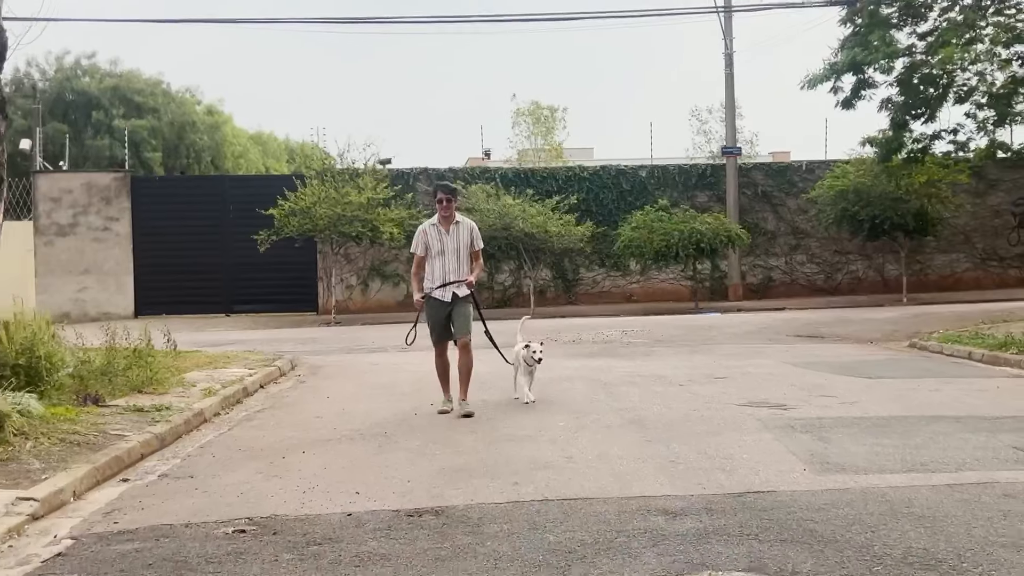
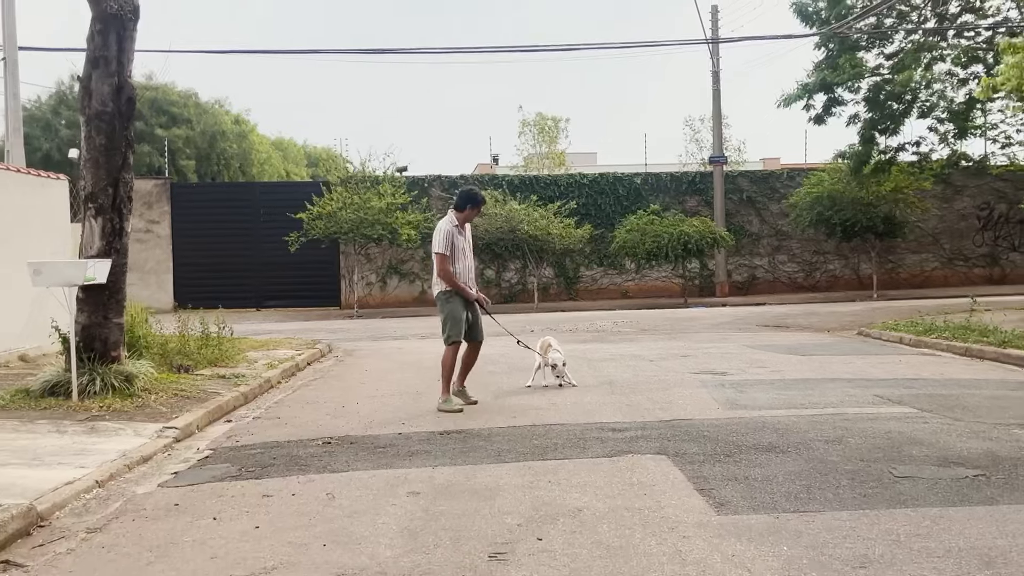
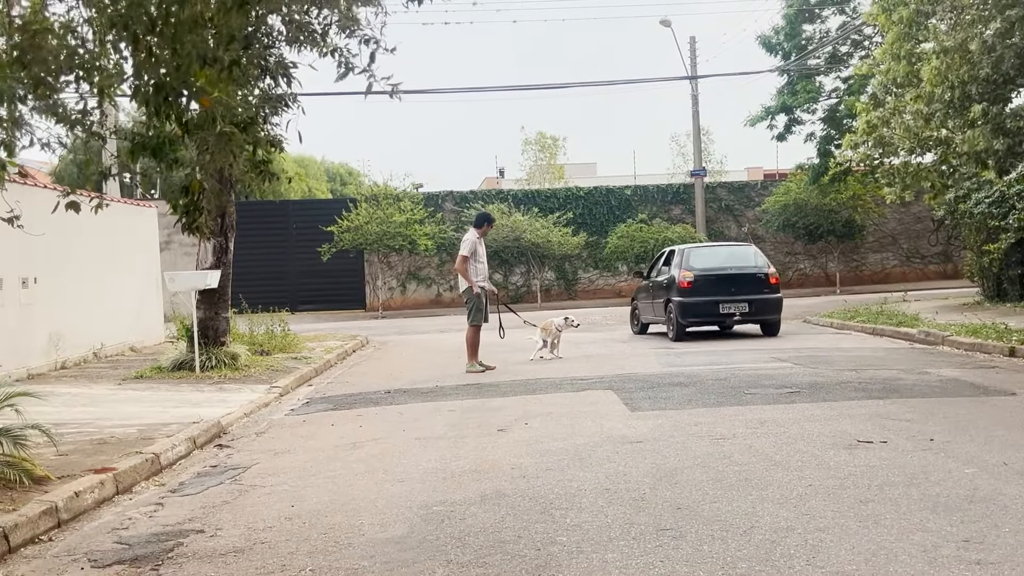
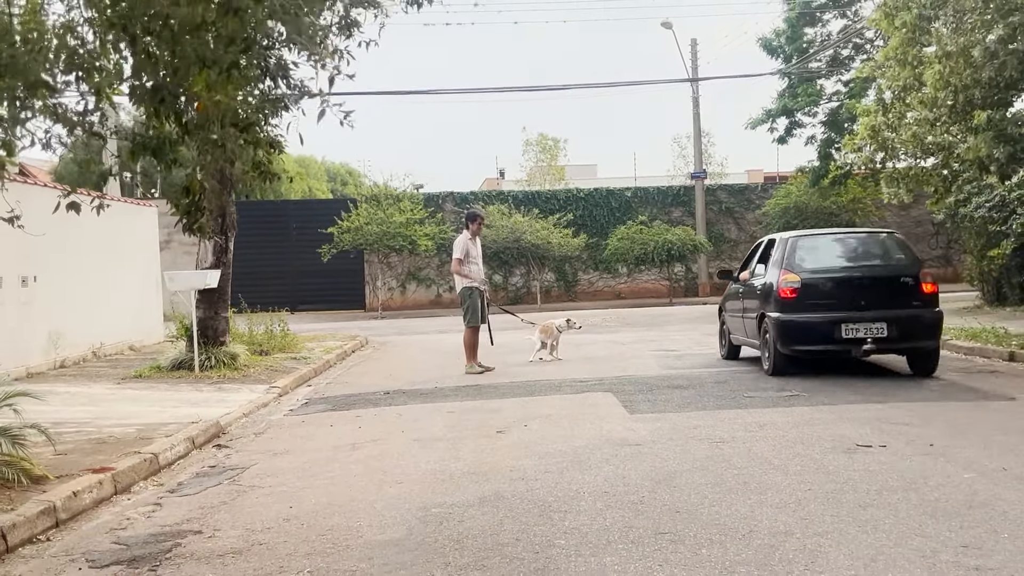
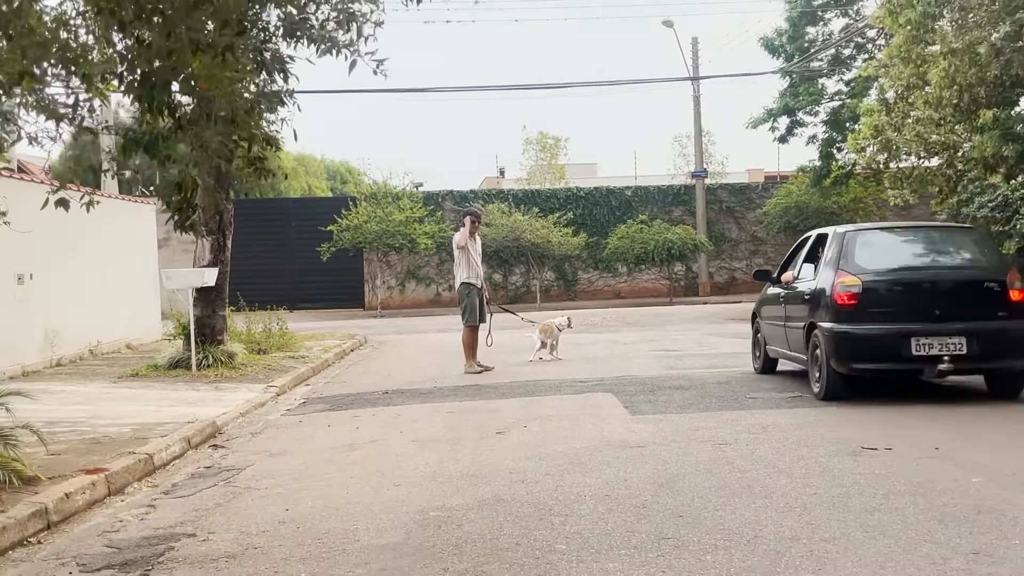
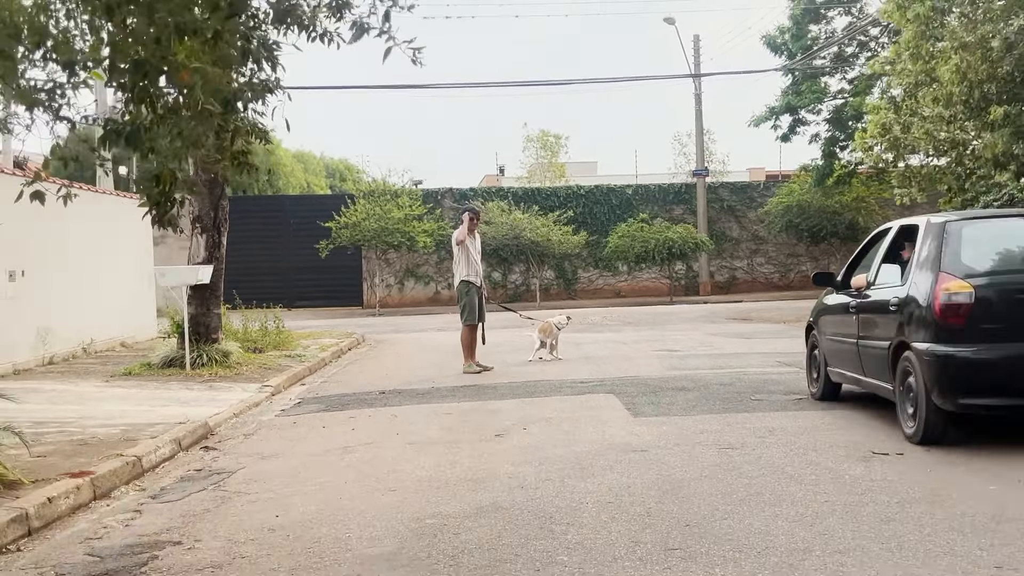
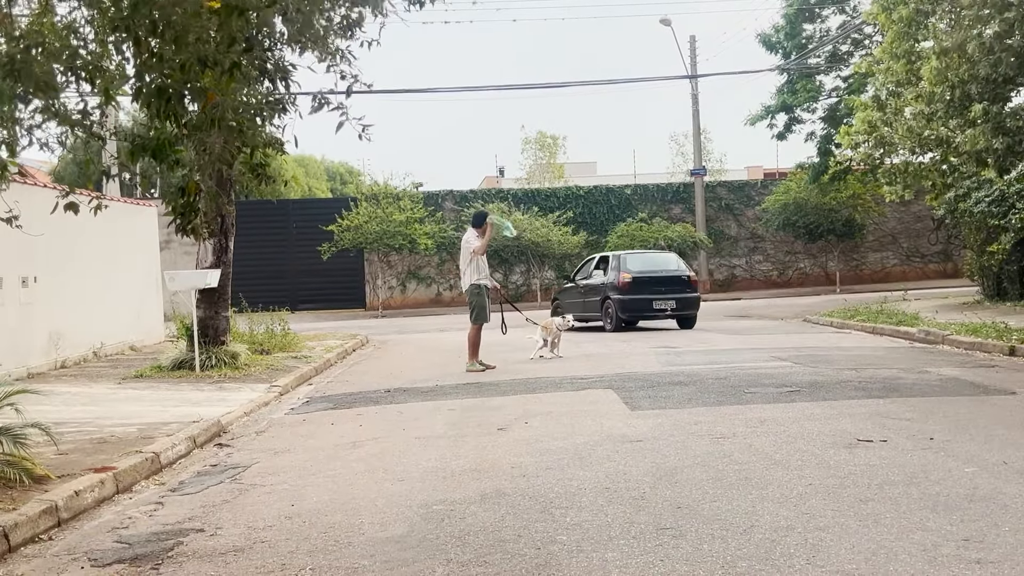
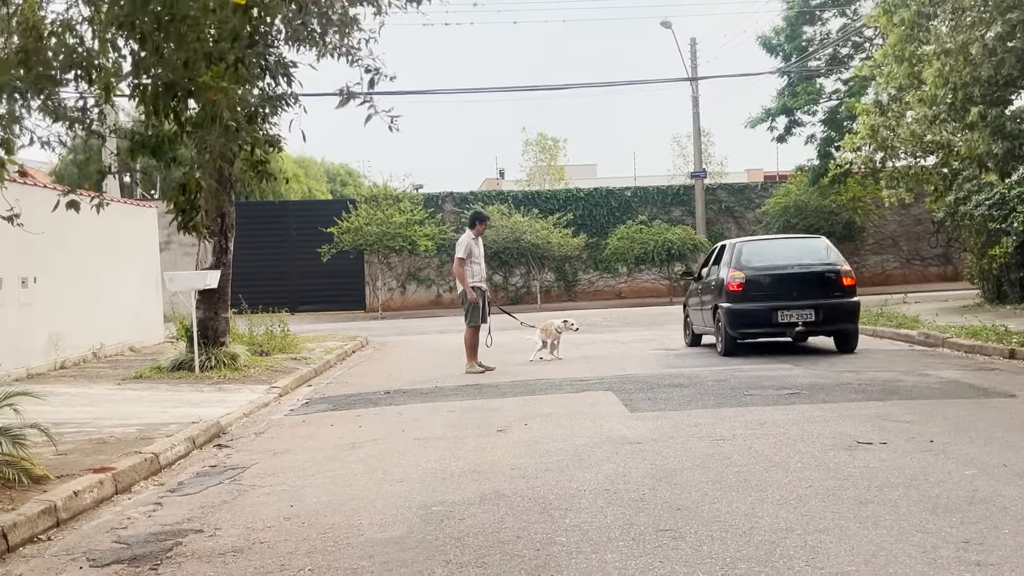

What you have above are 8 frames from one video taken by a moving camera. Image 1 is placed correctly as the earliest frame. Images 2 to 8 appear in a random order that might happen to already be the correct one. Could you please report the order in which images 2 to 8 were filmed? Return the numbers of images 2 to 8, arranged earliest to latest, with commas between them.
2, 6, 5, 4, 8, 3, 7
